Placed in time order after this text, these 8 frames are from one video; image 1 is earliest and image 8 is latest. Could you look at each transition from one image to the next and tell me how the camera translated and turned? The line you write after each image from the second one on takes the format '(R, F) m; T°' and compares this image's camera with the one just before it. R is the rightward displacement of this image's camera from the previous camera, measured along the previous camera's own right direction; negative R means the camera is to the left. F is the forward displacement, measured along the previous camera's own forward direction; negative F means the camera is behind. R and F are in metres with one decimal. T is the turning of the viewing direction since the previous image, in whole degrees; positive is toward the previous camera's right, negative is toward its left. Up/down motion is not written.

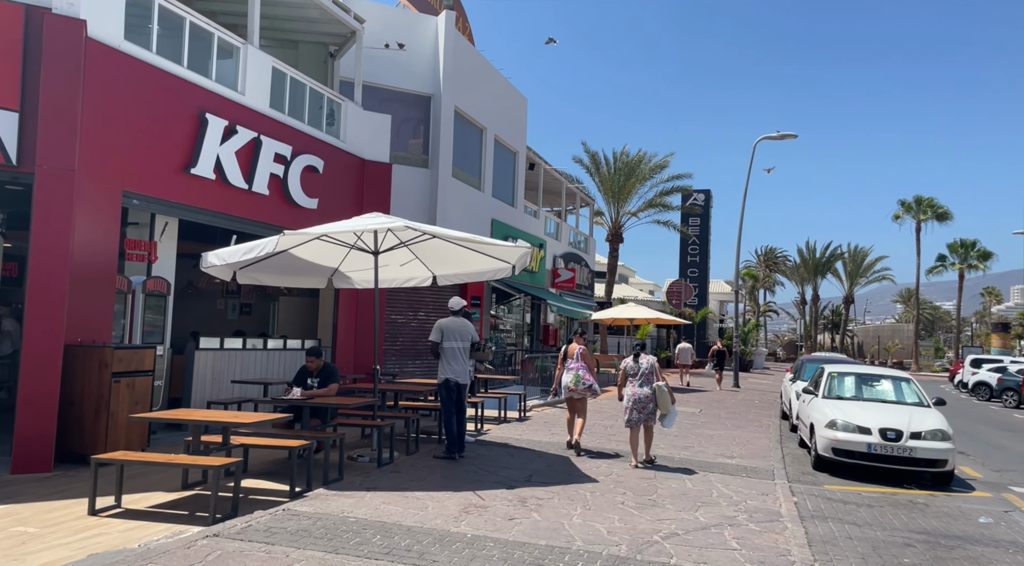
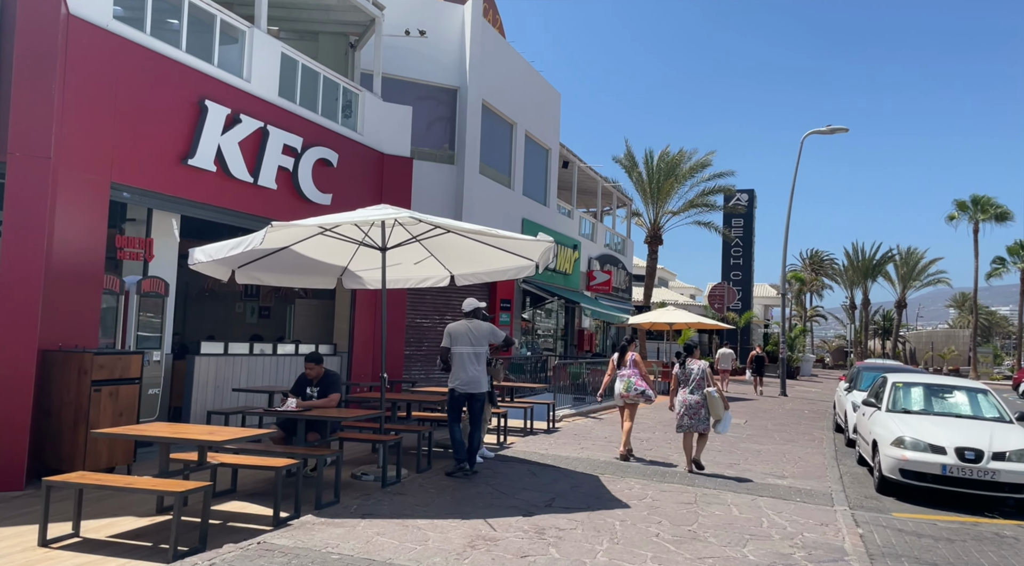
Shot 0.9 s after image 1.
(+0.2, +0.9) m; -3°
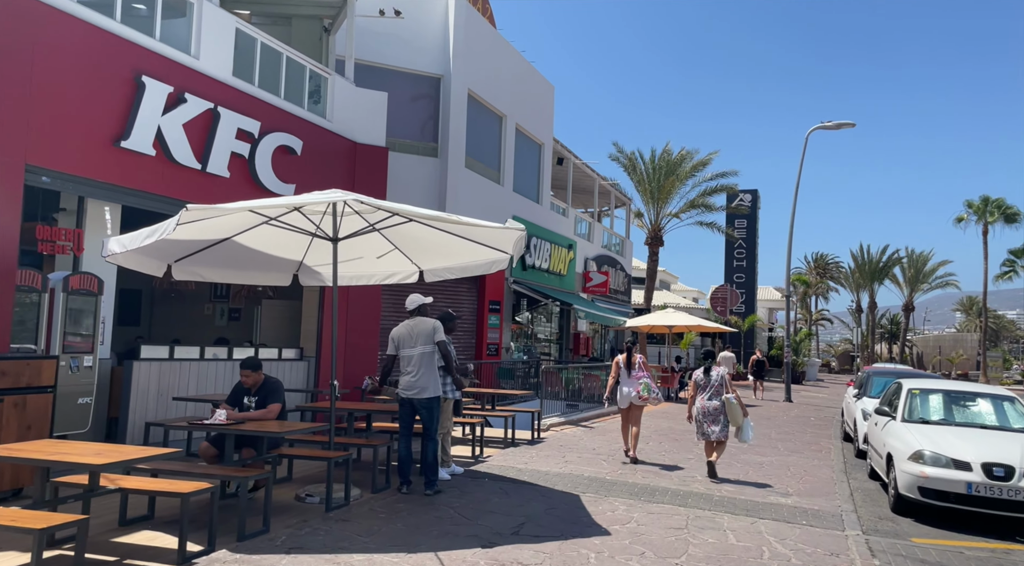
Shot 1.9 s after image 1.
(+0.4, +1.0) m; 0°
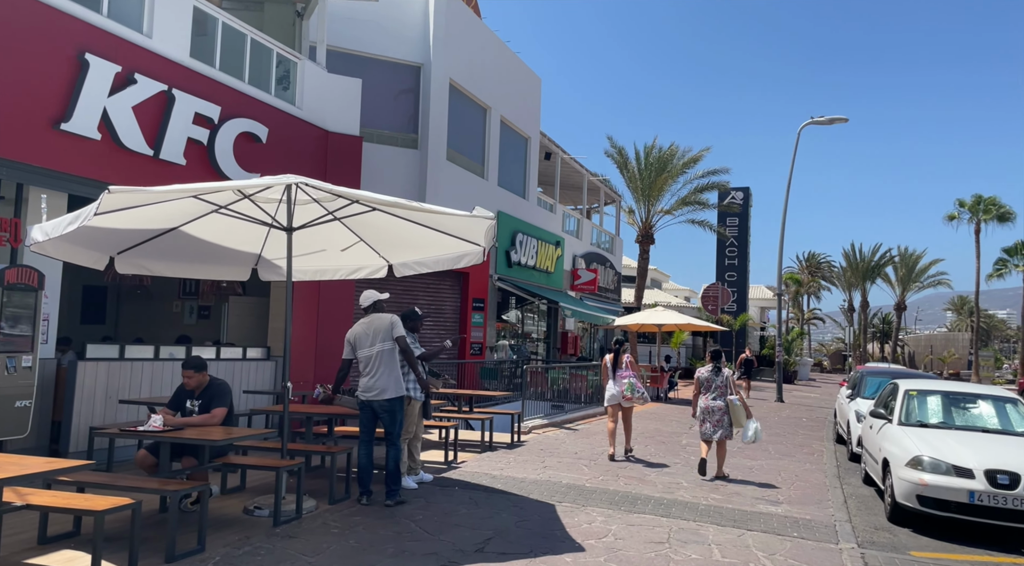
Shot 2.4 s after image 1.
(+0.2, +0.6) m; +1°
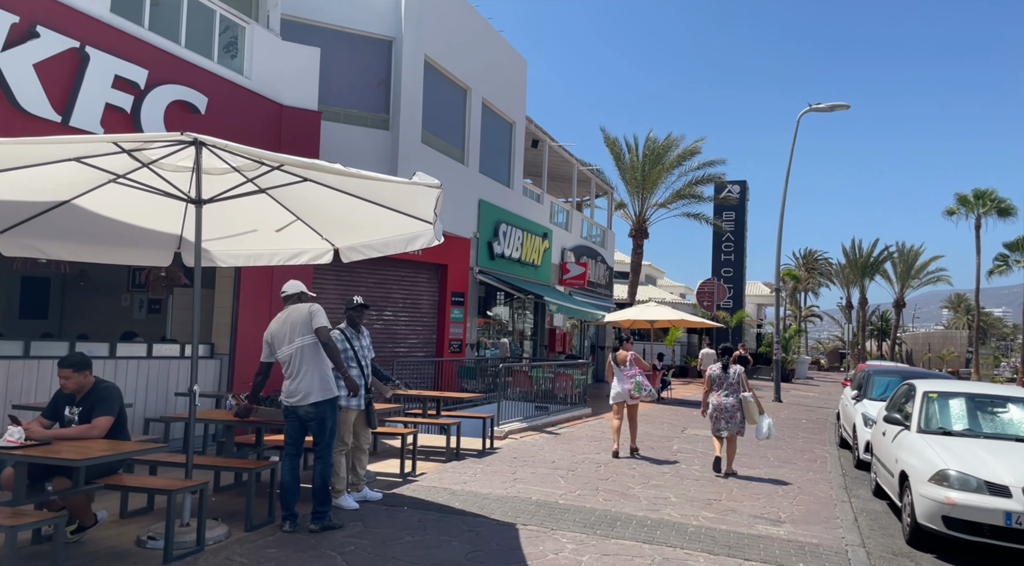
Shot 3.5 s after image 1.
(+0.3, +1.1) m; 0°
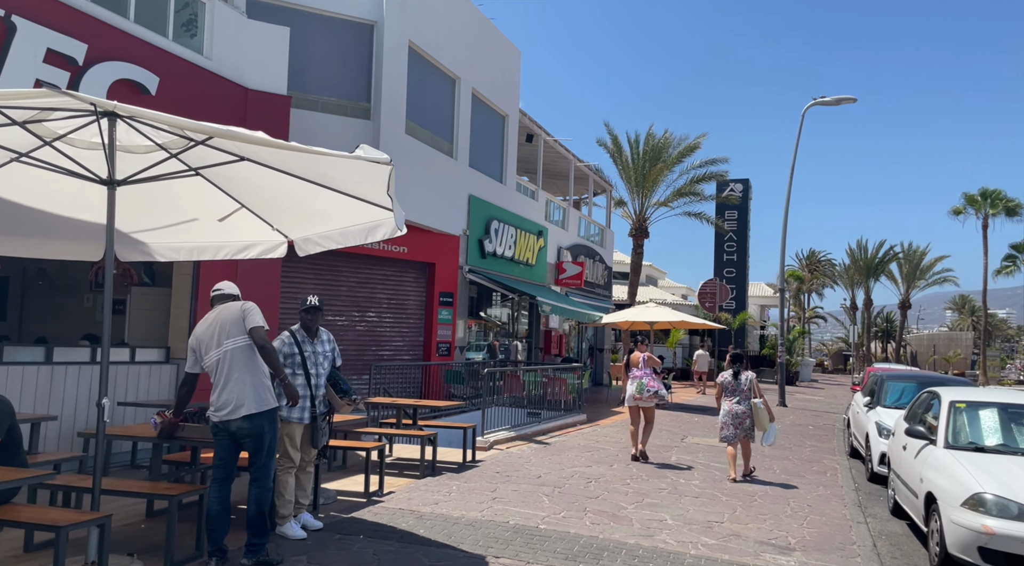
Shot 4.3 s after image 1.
(+0.2, +0.8) m; 0°
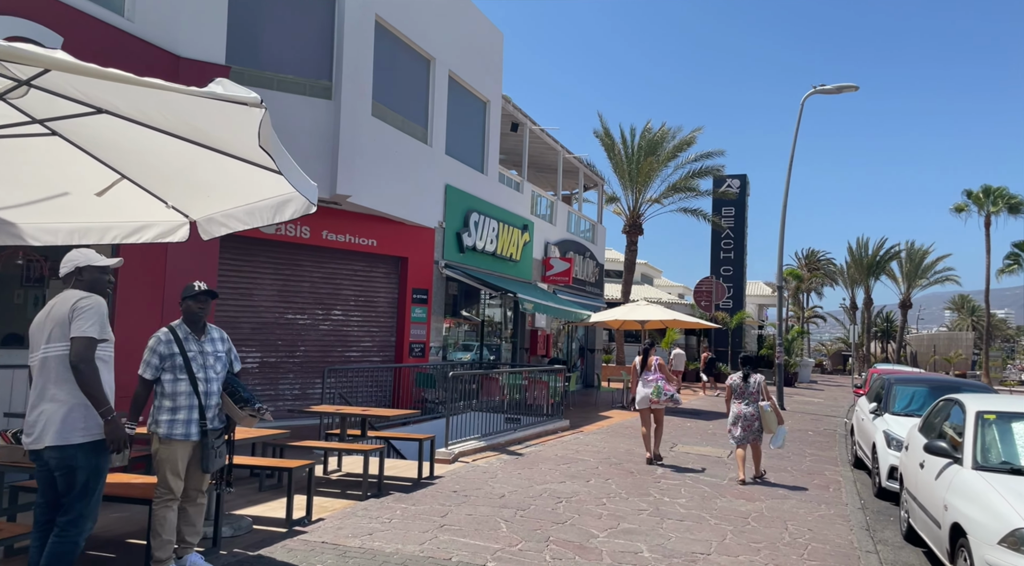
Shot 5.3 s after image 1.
(+0.4, +1.1) m; 0°
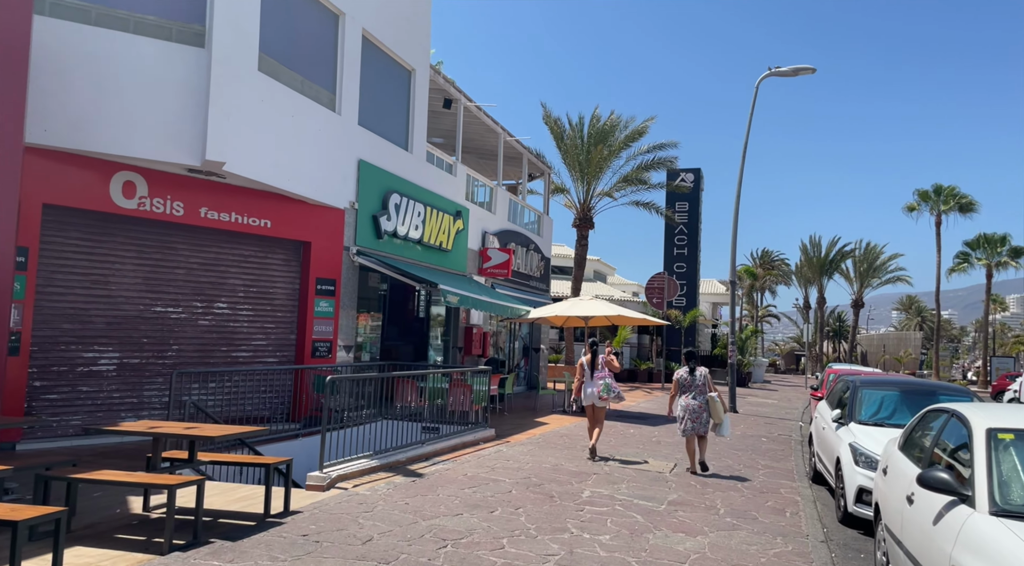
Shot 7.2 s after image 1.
(+0.7, +1.8) m; +3°
